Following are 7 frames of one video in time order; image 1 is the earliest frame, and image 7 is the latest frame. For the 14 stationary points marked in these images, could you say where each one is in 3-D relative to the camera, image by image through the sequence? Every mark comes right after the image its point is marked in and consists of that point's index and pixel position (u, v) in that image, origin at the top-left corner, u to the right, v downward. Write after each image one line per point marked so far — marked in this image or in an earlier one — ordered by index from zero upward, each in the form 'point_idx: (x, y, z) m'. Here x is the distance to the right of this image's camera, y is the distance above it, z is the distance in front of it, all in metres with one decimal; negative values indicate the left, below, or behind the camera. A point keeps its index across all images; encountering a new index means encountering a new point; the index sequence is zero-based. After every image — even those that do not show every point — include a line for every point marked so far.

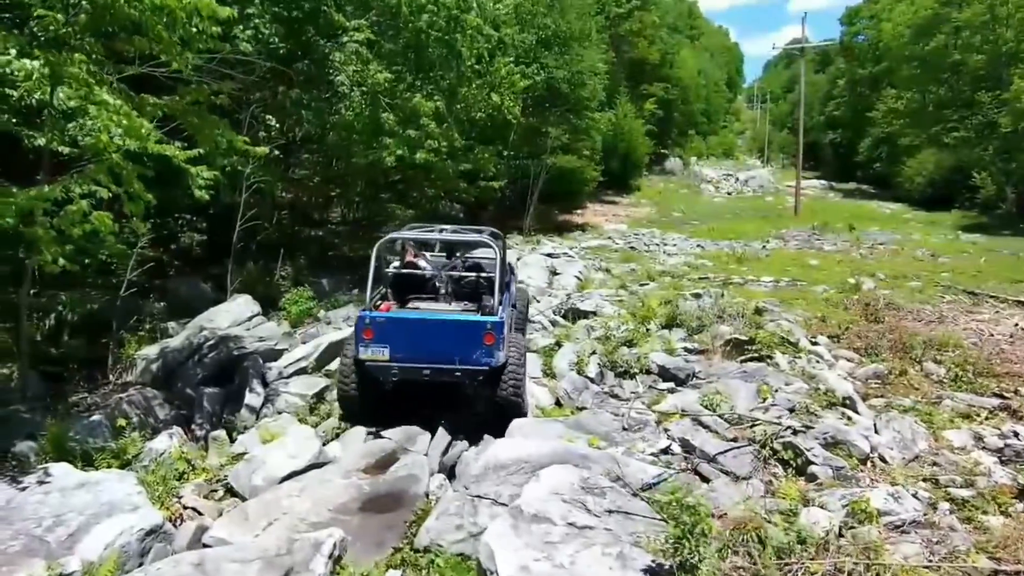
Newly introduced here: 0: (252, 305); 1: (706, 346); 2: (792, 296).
0: (-3.8, -0.2, +11.4) m
1: (+2.9, -0.9, +11.4) m
2: (+5.9, -0.2, +16.4) m
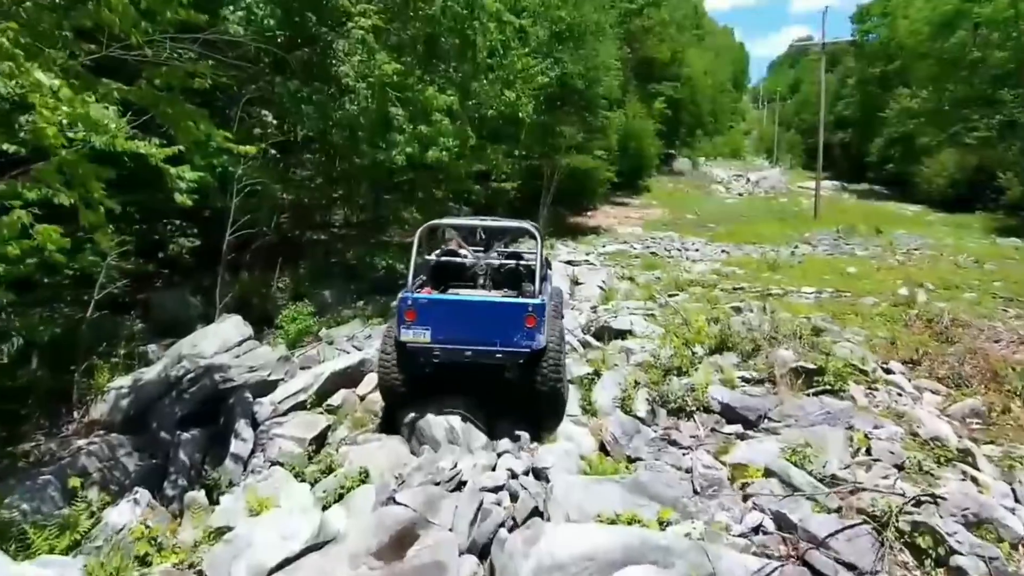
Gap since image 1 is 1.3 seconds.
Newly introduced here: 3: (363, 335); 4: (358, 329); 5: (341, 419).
0: (-3.4, -0.5, +9.9) m
1: (+3.3, -1.1, +9.9) m
2: (+6.4, -0.4, +14.9) m
3: (-2.5, -0.8, +12.7) m
4: (-2.6, -0.7, +13.1) m
5: (-2.0, -1.5, +8.9) m
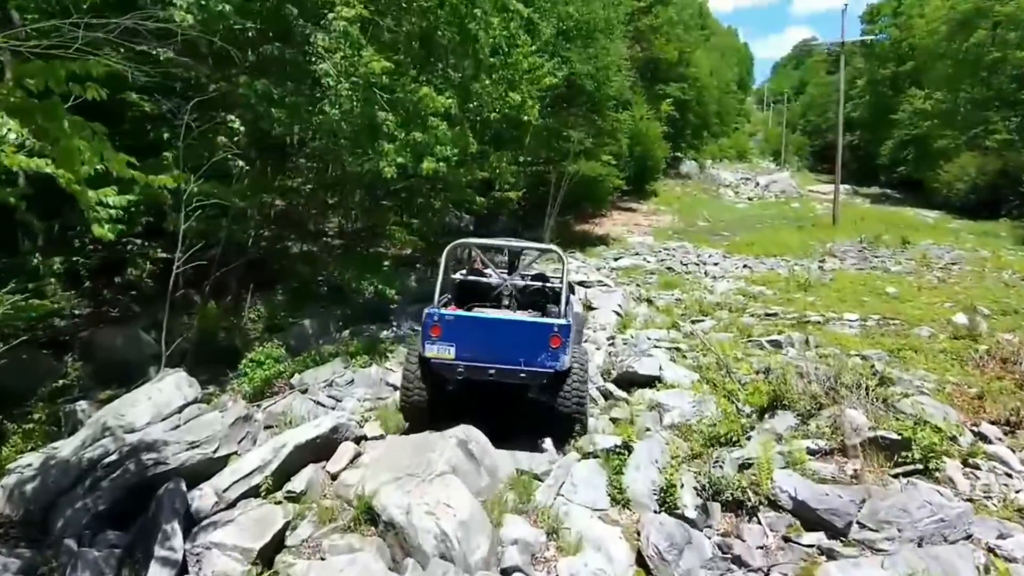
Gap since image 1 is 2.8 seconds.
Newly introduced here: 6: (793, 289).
0: (-3.3, -1.0, +8.0) m
1: (+3.4, -1.6, +8.0) m
2: (+6.5, -1.0, +12.9) m
3: (-2.4, -1.4, +10.8) m
4: (-2.5, -1.2, +11.2) m
5: (-1.9, -2.0, +7.0) m
6: (+7.0, 0.0, +19.1) m
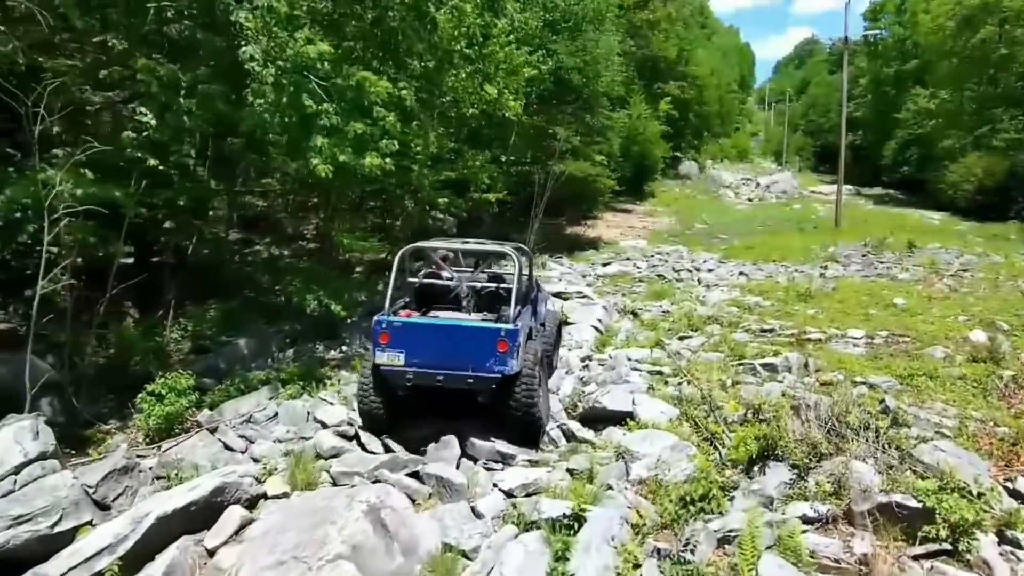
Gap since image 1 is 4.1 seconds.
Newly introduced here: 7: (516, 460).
0: (-4.0, -1.2, +6.4) m
1: (+2.7, -1.9, +6.4) m
2: (+5.8, -1.2, +11.4) m
3: (-3.0, -1.6, +9.3) m
4: (-3.1, -1.5, +9.6) m
5: (-2.5, -2.2, +5.5) m
6: (+6.4, -0.3, +17.5) m
7: (0.0, -1.8, +8.0) m
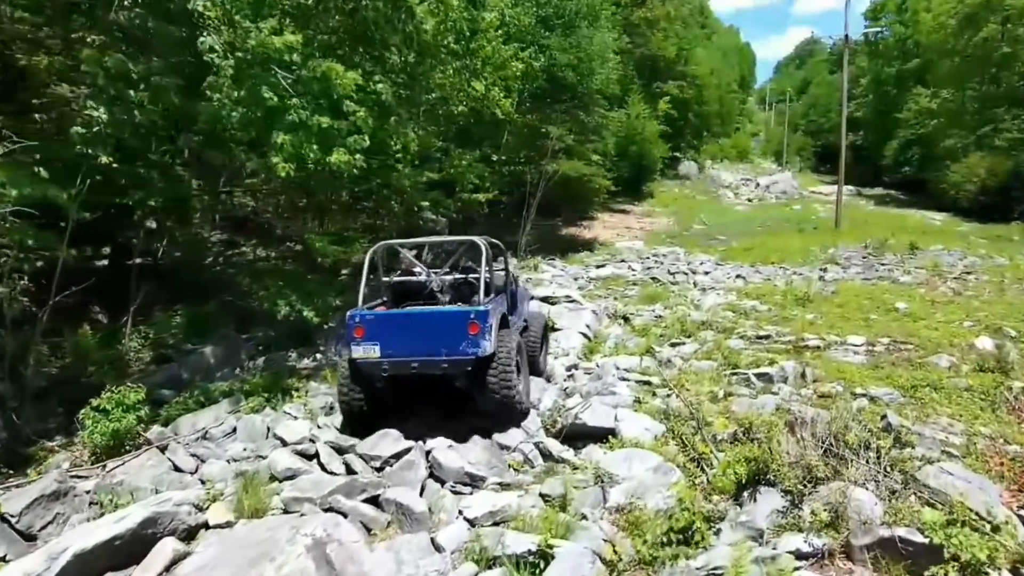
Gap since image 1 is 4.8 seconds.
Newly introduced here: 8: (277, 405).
0: (-4.2, -1.3, +5.8) m
1: (+2.4, -2.0, +5.8) m
2: (+5.6, -1.3, +10.7) m
3: (-3.3, -1.7, +8.6) m
4: (-3.4, -1.6, +9.0) m
5: (-2.8, -2.3, +4.8) m
6: (+6.1, -0.4, +16.8) m
7: (-0.2, -1.9, +7.4) m
8: (-3.0, -1.5, +9.7) m
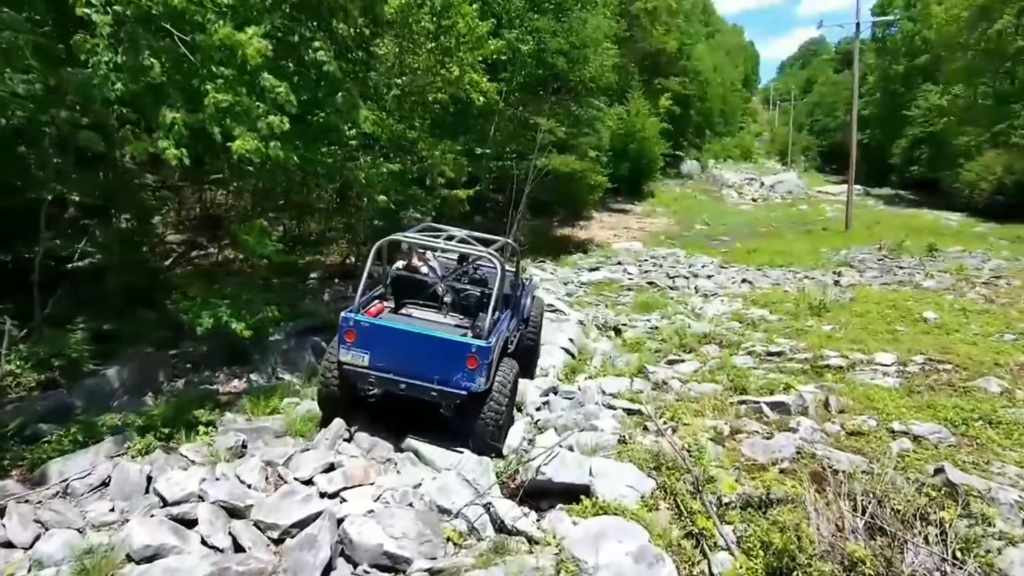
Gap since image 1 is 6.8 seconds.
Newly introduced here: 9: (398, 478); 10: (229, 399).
0: (-4.7, -1.4, +3.9) m
1: (+2.0, -2.1, +3.8) m
2: (+5.1, -1.4, +8.8) m
3: (-3.7, -1.8, +6.8) m
4: (-3.9, -1.7, +7.1) m
5: (-3.3, -2.4, +2.9) m
6: (+5.6, -0.5, +14.9) m
7: (-0.7, -2.0, +5.5) m
8: (-3.4, -1.6, +7.8) m
9: (-1.0, -1.7, +6.8) m
10: (-3.5, -1.3, +9.5) m
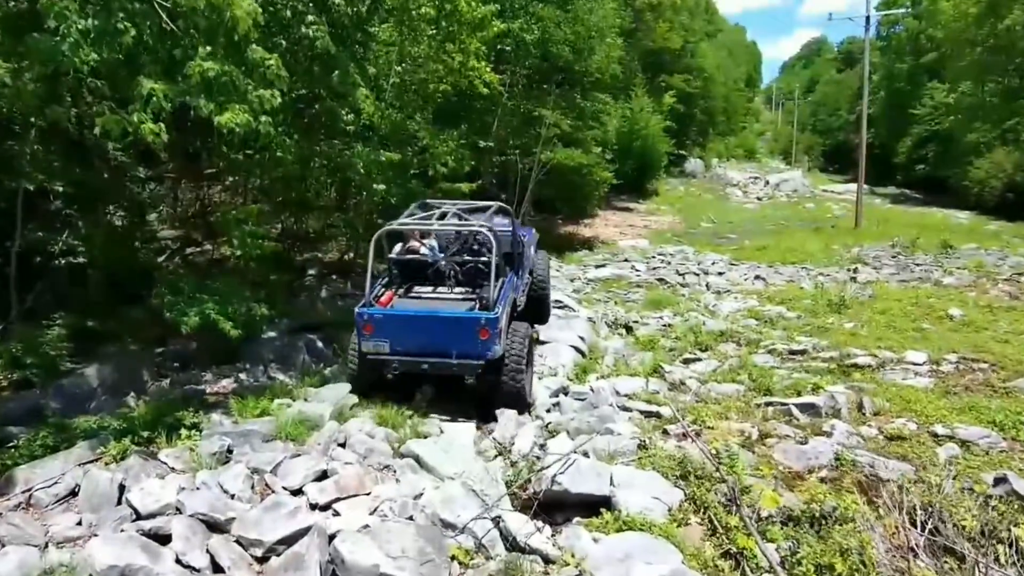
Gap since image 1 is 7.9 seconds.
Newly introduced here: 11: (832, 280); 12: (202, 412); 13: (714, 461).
0: (-4.6, -1.3, +3.2) m
1: (+2.1, -2.0, +3.2) m
2: (+5.2, -1.3, +8.1) m
3: (-3.6, -1.7, +6.1) m
4: (-3.8, -1.6, +6.4) m
5: (-3.2, -2.3, +2.3) m
6: (+5.7, -0.4, +14.2) m
7: (-0.6, -1.9, +4.8) m
8: (-3.3, -1.5, +7.2) m
9: (-0.9, -1.6, +6.1) m
10: (-3.4, -1.3, +8.8) m
11: (+7.5, +0.2, +18.1) m
12: (-3.3, -1.4, +8.2) m
13: (+1.6, -1.5, +6.3) m
